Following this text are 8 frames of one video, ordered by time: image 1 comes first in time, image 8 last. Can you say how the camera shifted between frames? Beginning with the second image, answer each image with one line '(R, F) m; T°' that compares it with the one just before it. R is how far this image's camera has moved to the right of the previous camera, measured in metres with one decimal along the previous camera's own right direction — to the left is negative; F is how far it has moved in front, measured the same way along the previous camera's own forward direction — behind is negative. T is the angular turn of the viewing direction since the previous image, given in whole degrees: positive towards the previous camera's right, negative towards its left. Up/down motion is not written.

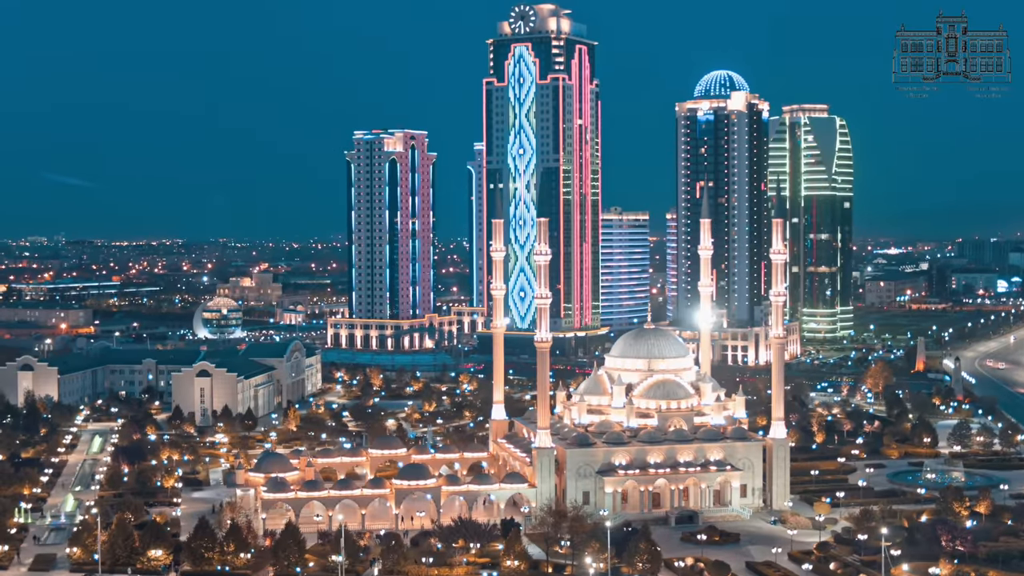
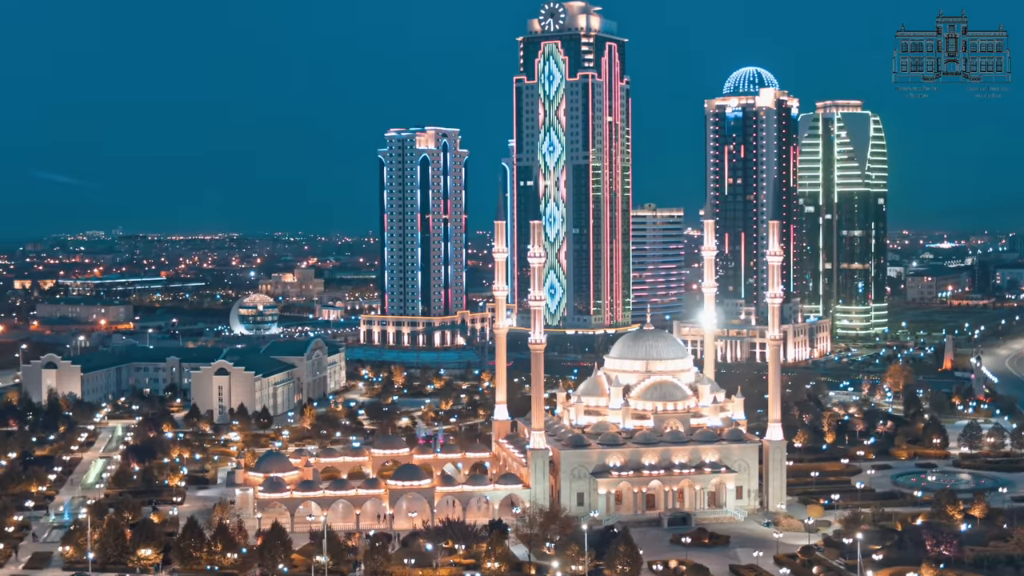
(+1.2, -0.2) m; -2°
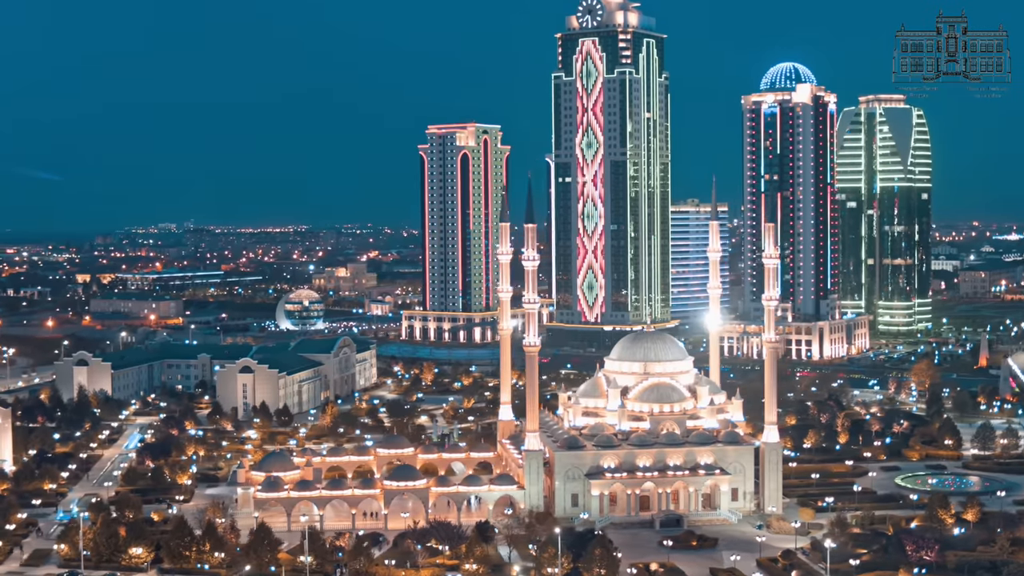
(+1.5, -0.3) m; -3°
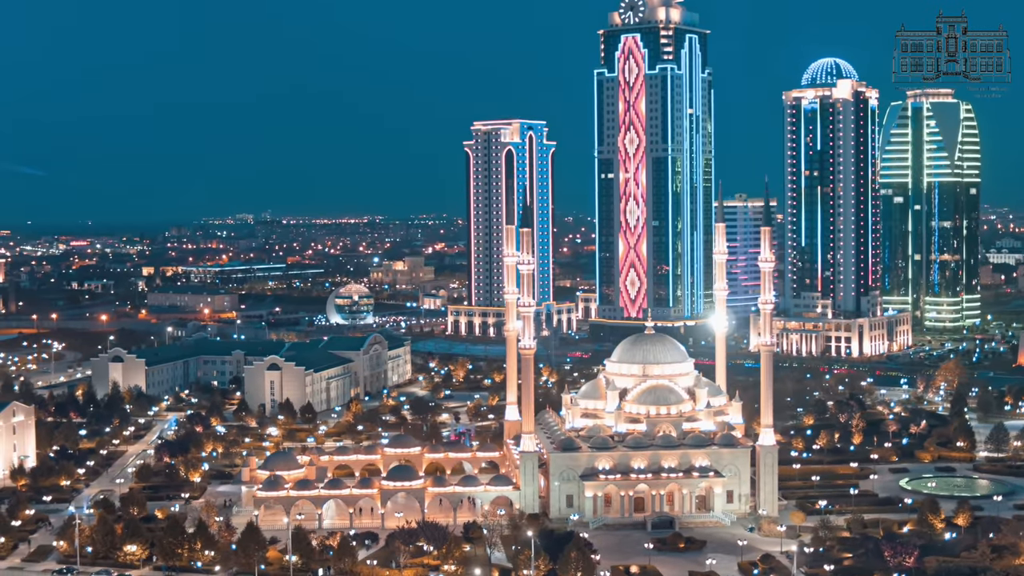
(+1.6, -0.4) m; -3°
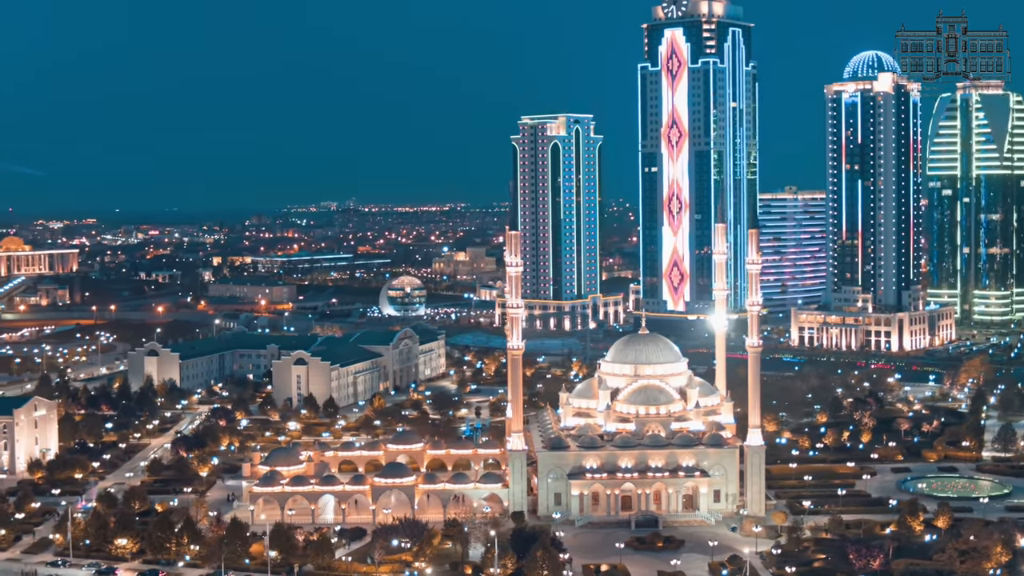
(+1.9, -0.5) m; -3°
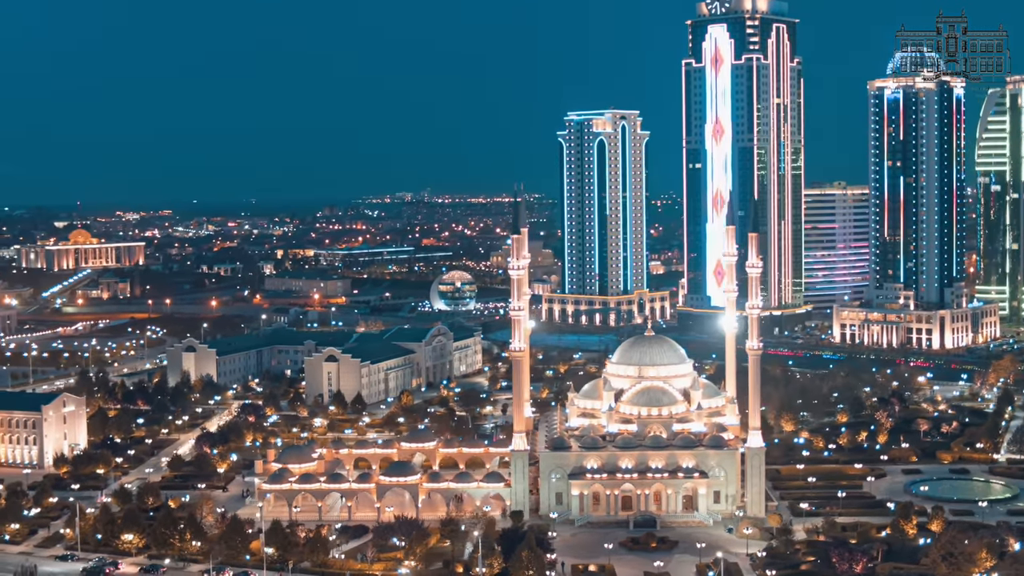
(+1.5, -0.5) m; -3°
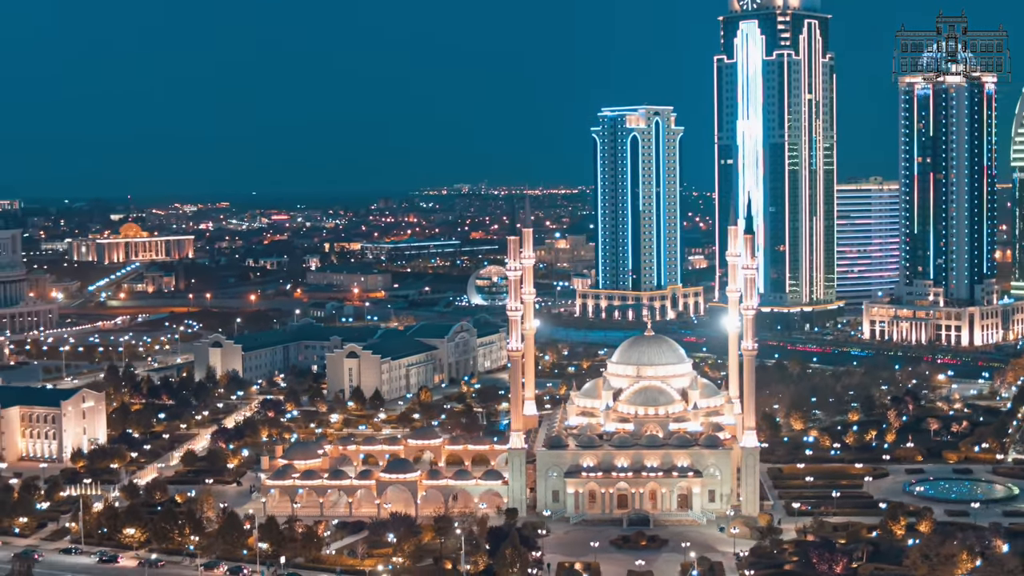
(+1.3, -0.5) m; -2°
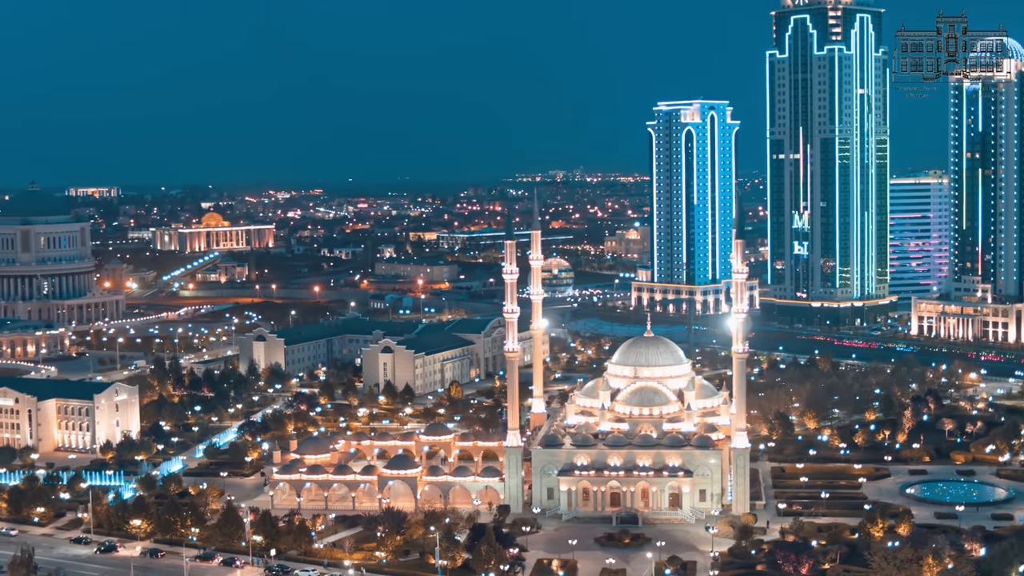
(+2.1, -0.9) m; -4°
